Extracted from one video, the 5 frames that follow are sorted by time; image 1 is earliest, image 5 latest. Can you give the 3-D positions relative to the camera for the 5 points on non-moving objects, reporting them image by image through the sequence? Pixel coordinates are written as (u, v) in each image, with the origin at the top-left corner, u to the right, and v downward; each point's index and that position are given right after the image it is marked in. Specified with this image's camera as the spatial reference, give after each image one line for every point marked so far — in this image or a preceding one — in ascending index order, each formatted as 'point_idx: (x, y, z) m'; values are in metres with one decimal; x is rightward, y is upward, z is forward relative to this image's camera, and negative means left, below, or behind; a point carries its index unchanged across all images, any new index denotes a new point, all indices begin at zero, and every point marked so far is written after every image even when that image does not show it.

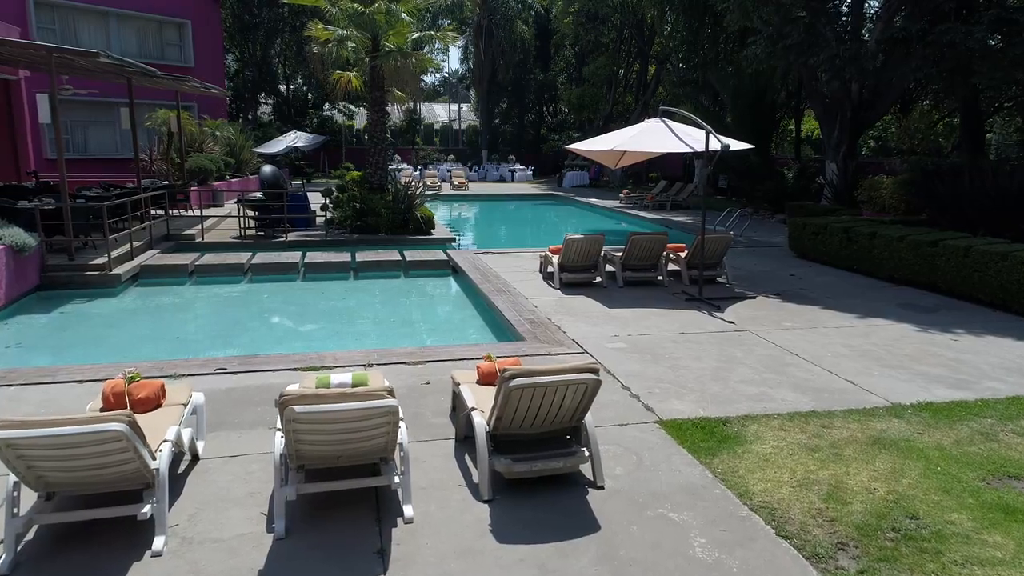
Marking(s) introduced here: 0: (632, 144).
0: (+1.9, +2.2, +9.4) m
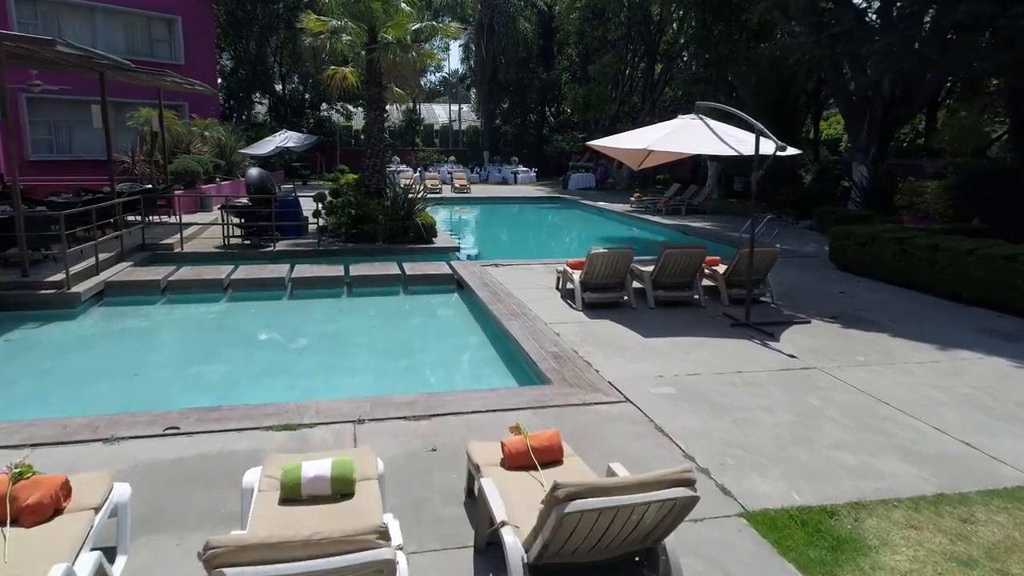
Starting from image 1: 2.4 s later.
0: (+2.1, +1.9, +8.1) m
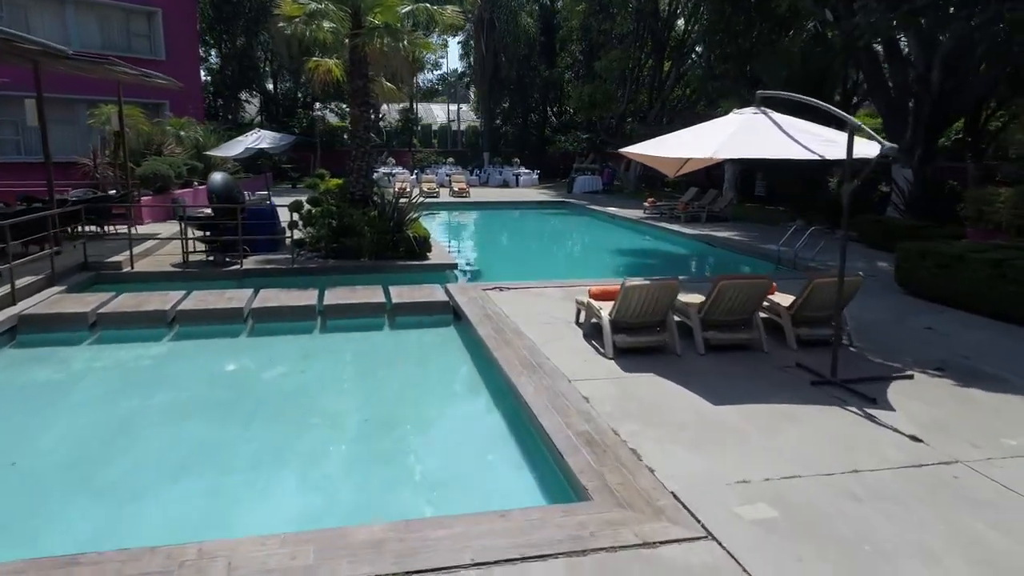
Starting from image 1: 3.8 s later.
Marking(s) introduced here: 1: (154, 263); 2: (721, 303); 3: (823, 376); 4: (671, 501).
0: (+2.2, +1.4, +6.2) m
1: (-6.7, +0.5, +11.4) m
2: (+2.4, -0.2, +6.9) m
3: (+3.2, -0.9, +6.1) m
4: (+1.0, -1.4, +3.9) m
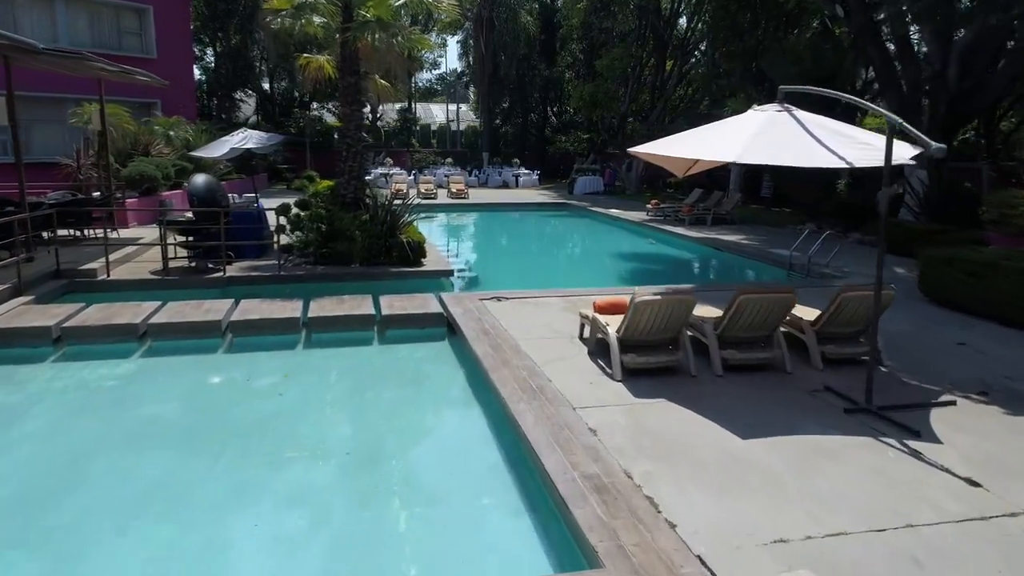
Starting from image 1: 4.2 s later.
0: (+2.2, +1.3, +5.6) m
1: (-6.8, +0.3, +10.7) m
2: (+2.4, -0.3, +6.2) m
3: (+3.2, -1.1, +5.5) m
4: (+1.0, -1.5, +3.3) m
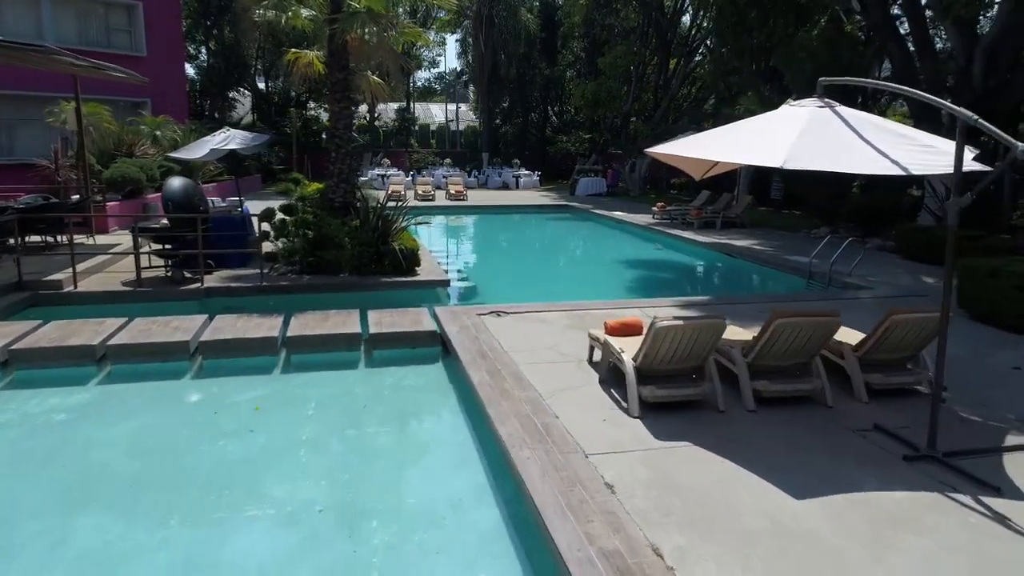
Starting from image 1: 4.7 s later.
0: (+2.2, +1.1, +4.8) m
1: (-6.8, +0.1, +9.9) m
2: (+2.4, -0.5, +5.4) m
3: (+3.2, -1.2, +4.7) m
4: (+1.0, -1.7, +2.5) m
